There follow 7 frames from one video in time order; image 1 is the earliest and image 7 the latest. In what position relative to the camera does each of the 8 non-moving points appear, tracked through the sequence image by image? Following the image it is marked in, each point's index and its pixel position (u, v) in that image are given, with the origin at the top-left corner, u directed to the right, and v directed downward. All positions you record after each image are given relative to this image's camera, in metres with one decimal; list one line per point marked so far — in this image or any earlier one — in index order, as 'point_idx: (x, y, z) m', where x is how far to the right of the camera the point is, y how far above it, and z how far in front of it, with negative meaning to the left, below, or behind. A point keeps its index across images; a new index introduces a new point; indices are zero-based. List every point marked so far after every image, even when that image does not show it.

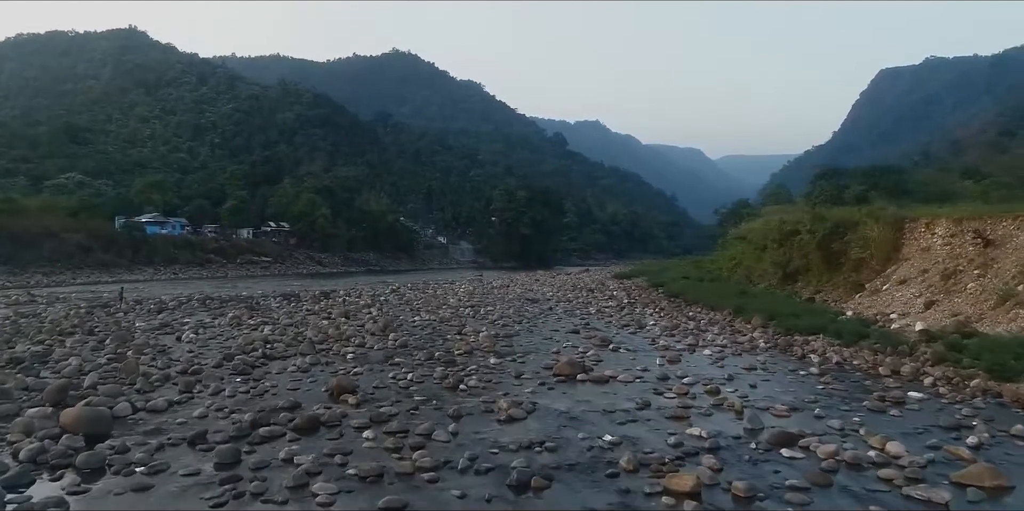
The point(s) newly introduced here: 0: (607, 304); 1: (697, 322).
0: (+2.7, -1.4, +19.9) m
1: (+3.8, -1.4, +14.9) m
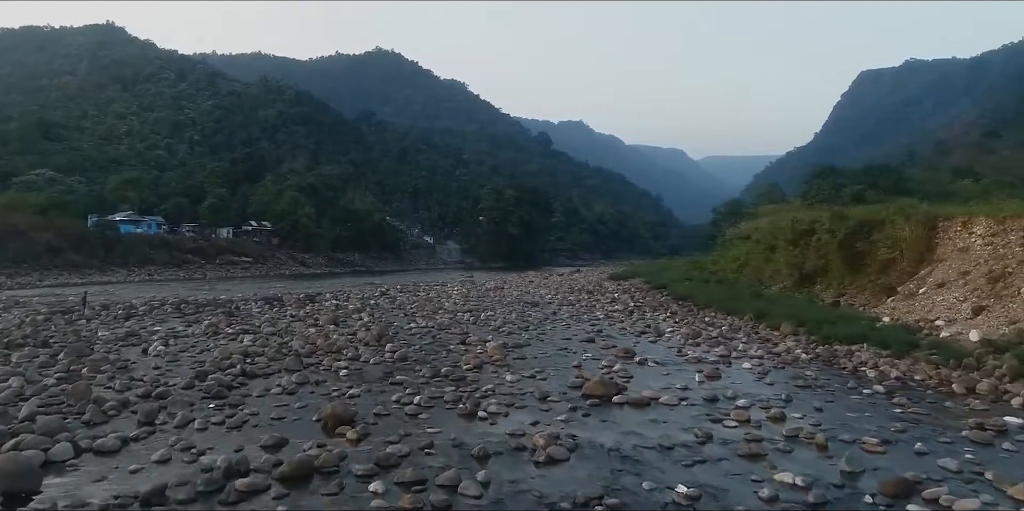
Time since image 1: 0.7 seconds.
0: (+2.7, -1.4, +18.7) m
1: (+3.9, -1.4, +13.7) m
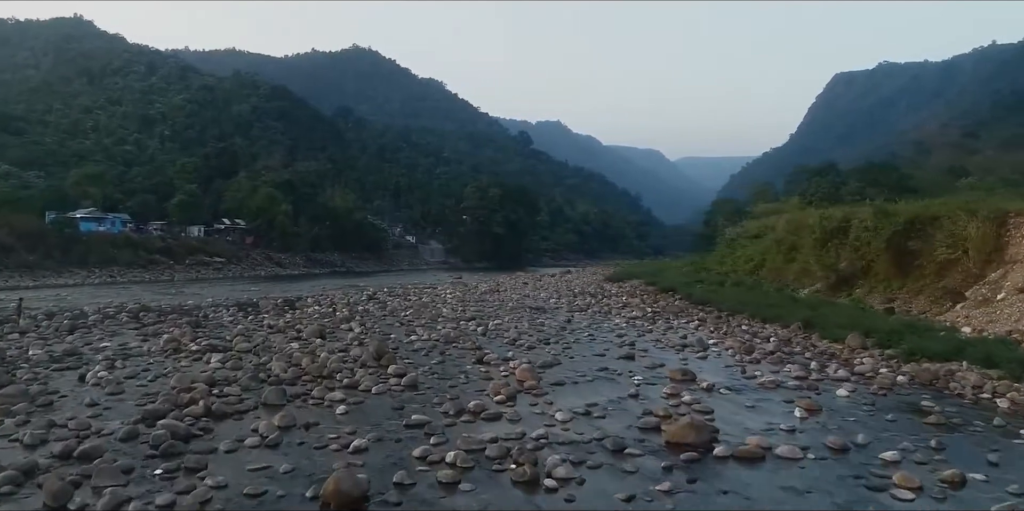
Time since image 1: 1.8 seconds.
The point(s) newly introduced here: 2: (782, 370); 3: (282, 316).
0: (+2.8, -1.4, +16.8) m
1: (+4.2, -1.4, +11.9) m
2: (+3.5, -1.5, +9.2) m
3: (-4.6, -1.2, +14.2) m
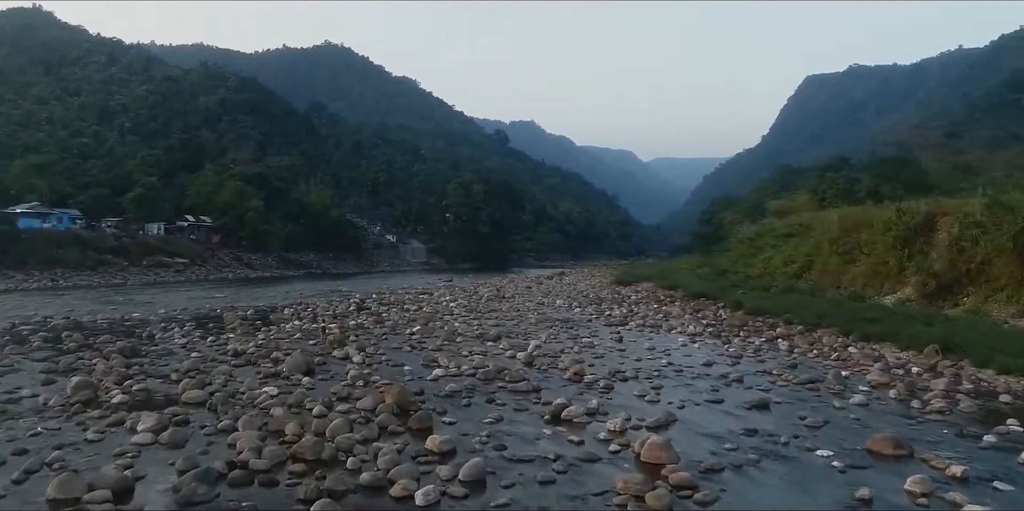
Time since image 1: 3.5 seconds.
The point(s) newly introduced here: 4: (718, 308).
0: (+3.3, -1.4, +13.7) m
1: (+5.0, -1.4, +8.8) m
2: (+4.3, -1.5, +6.2) m
3: (-4.0, -1.2, +10.9) m
4: (+5.2, -1.3, +18.0) m
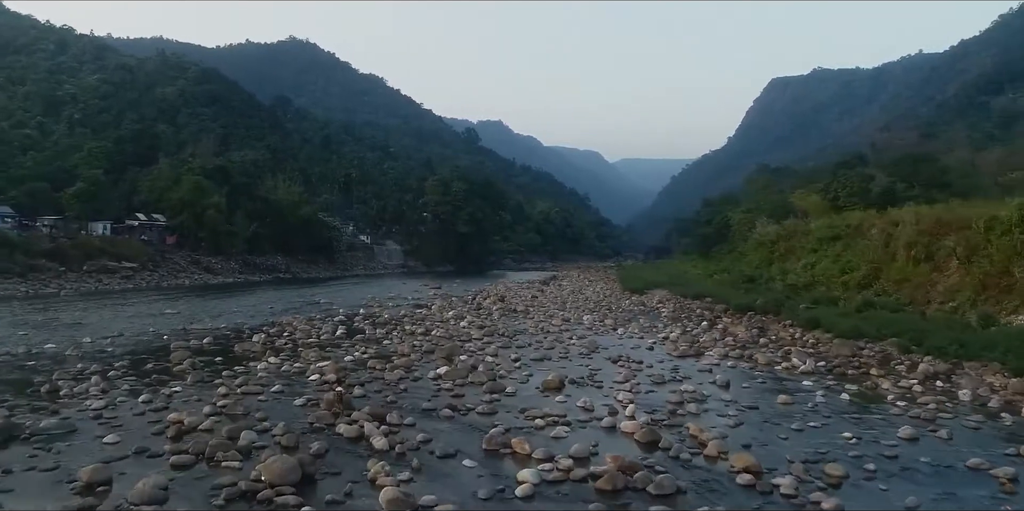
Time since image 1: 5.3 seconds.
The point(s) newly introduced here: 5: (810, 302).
0: (+4.0, -1.6, +10.5) m
1: (+5.9, -1.6, +5.6) m
2: (+5.4, -1.7, +3.0) m
3: (-3.1, -1.4, +7.3) m
4: (+5.7, -1.5, +14.9) m
5: (+7.0, -1.1, +16.9) m
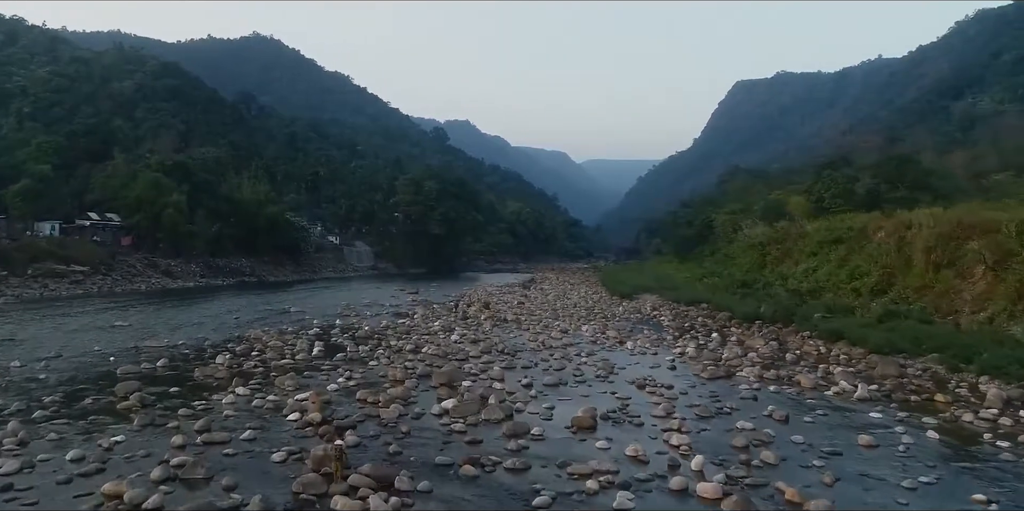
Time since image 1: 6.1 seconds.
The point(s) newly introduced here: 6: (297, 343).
0: (+4.2, -1.7, +9.2) m
1: (+6.2, -1.7, +4.5) m
2: (+5.9, -1.8, +1.8) m
3: (-2.8, -1.5, +5.7) m
4: (+5.6, -1.6, +13.7) m
5: (+6.8, -1.2, +15.8) m
6: (-3.5, -1.4, +11.7) m
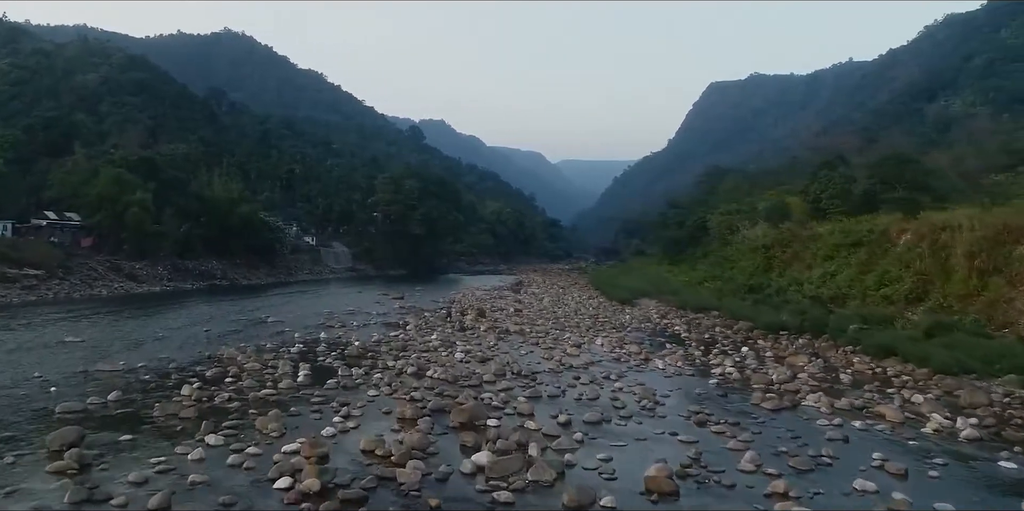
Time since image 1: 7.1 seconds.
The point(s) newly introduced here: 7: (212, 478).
0: (+4.5, -1.8, +7.8) m
1: (+6.8, -1.8, +3.1) m
2: (+6.5, -1.9, +0.4) m
3: (-2.4, -1.6, +4.0) m
4: (+5.8, -1.7, +12.3) m
5: (+7.0, -1.3, +14.5) m
6: (-3.3, -1.5, +10.0) m
7: (-2.2, -1.6, +5.3) m
